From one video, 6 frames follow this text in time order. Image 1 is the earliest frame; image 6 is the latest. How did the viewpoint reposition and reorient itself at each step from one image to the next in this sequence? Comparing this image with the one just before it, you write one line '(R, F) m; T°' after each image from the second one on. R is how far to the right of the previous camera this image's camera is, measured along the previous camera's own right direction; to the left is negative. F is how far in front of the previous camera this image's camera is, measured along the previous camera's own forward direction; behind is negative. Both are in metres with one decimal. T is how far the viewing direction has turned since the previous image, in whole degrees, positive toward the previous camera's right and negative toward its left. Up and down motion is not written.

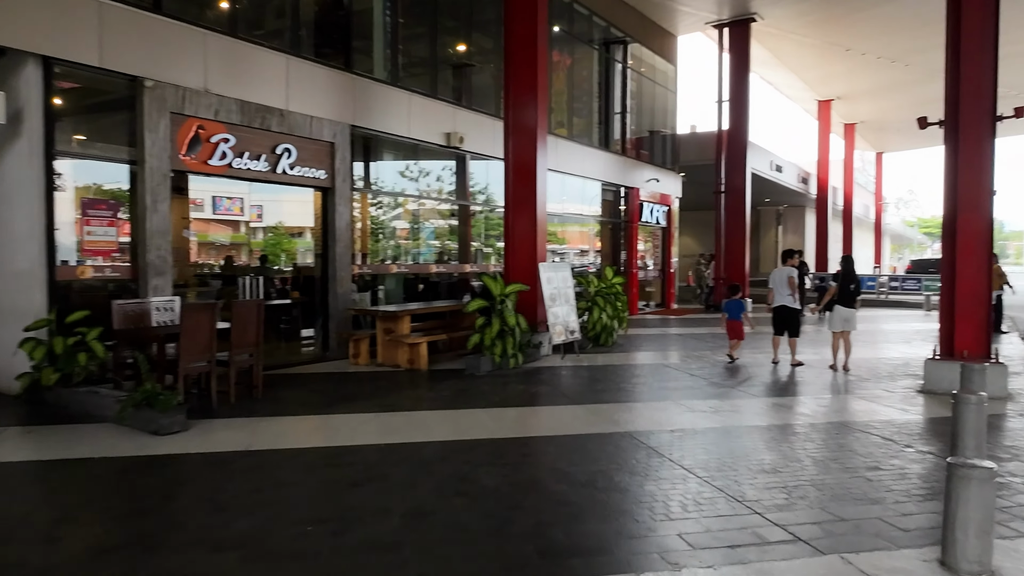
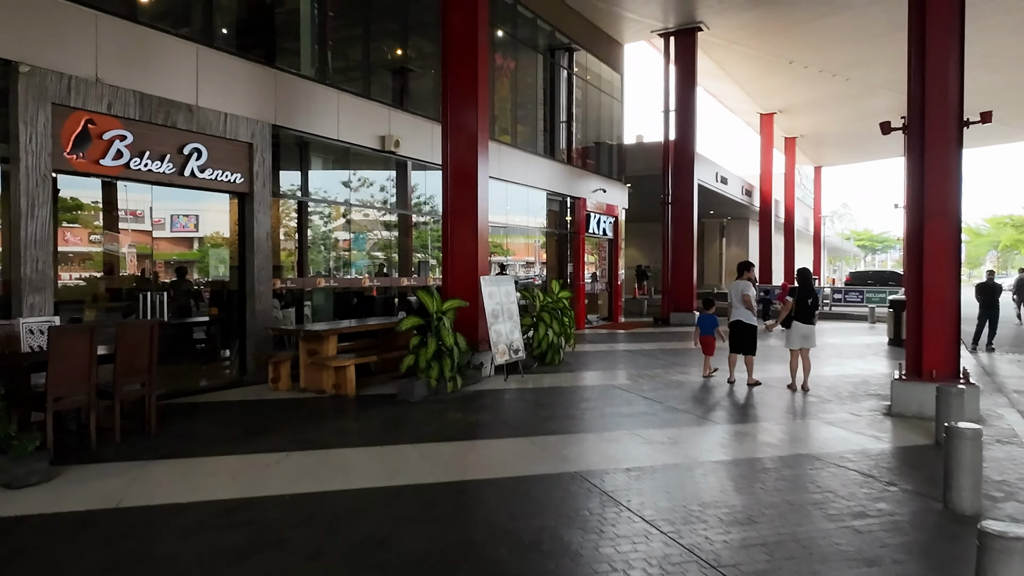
(+0.1, +0.8) m; +4°
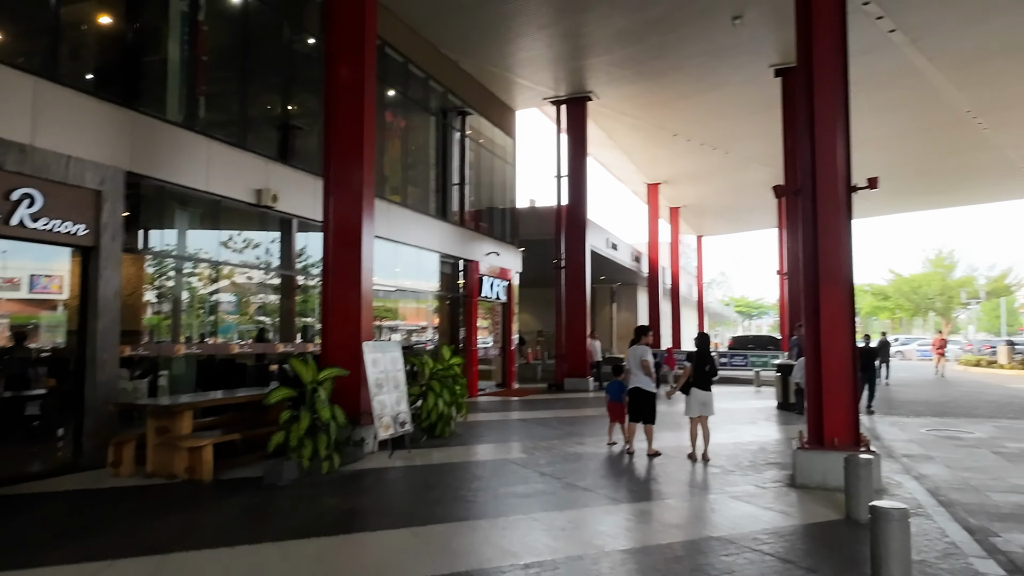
(+0.1, +0.6) m; +8°
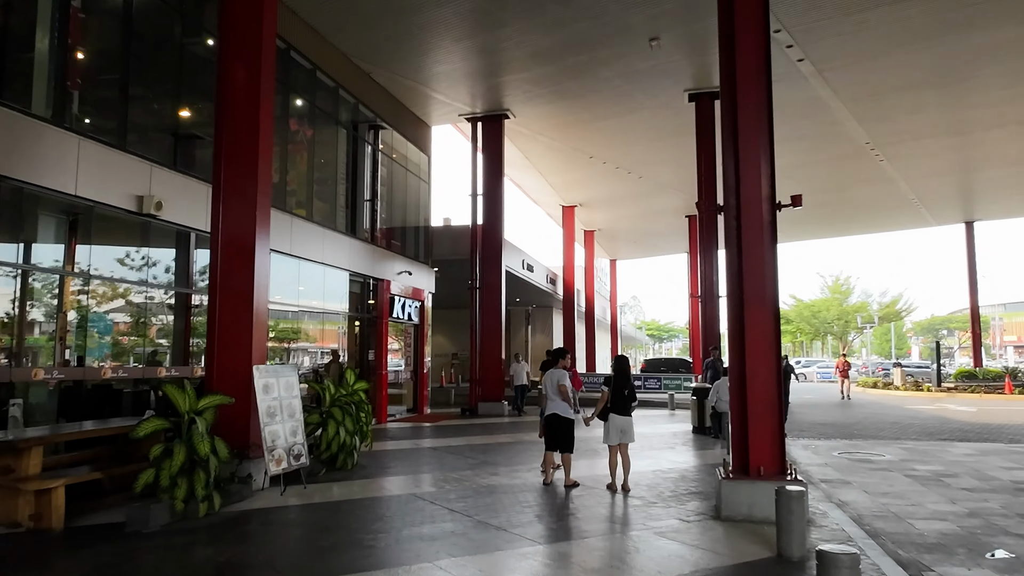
(+0.1, +0.6) m; +7°
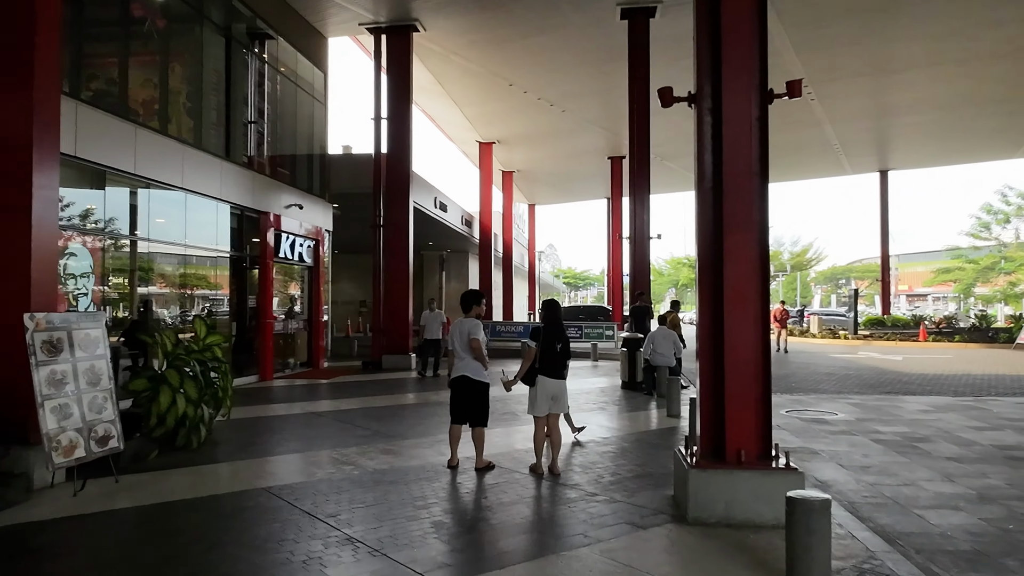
(+0.2, +2.0) m; +6°
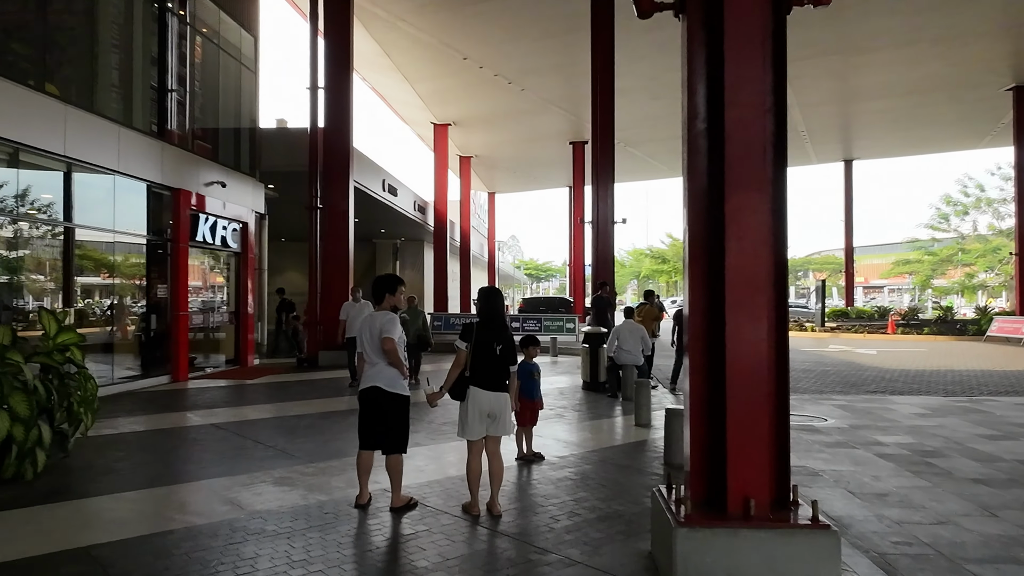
(+0.2, +1.5) m; +3°
